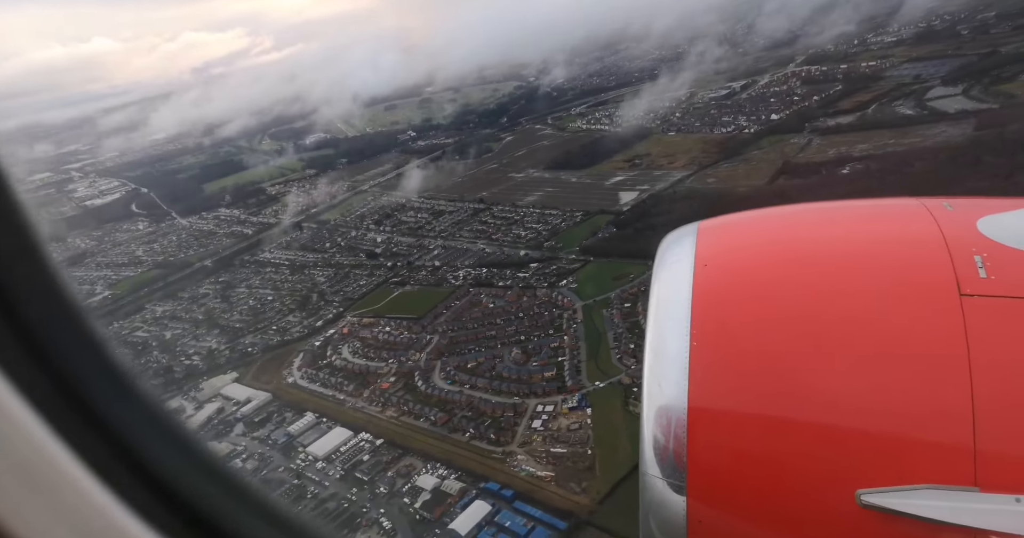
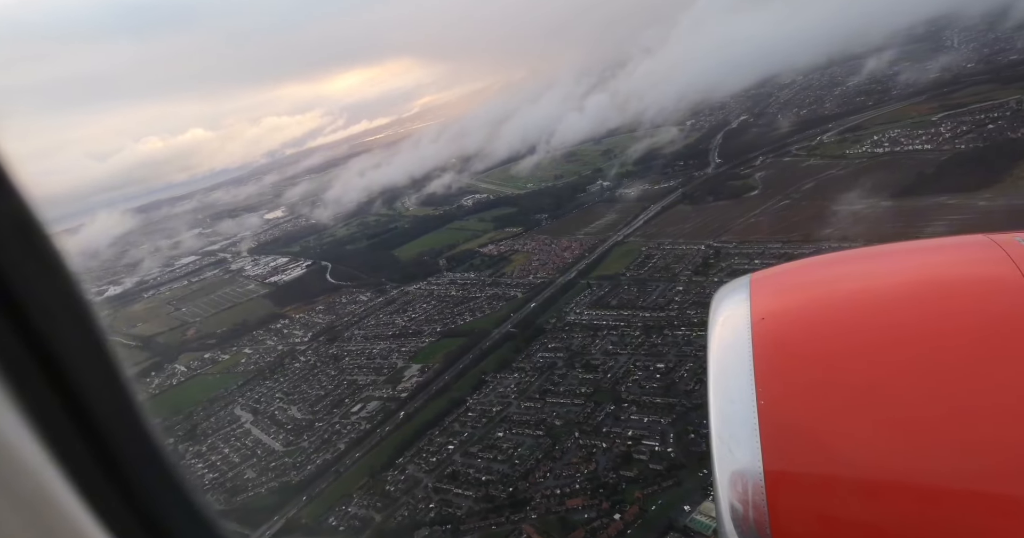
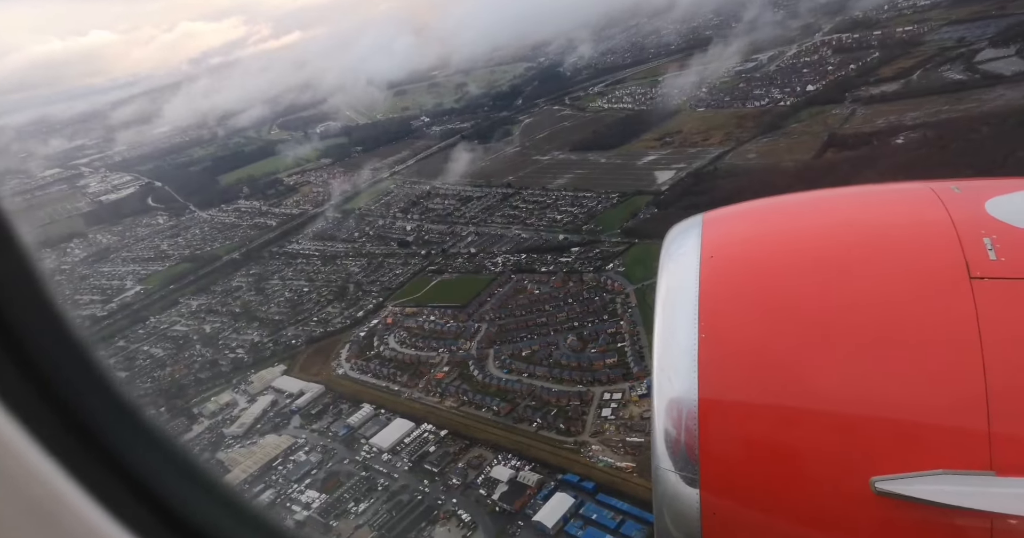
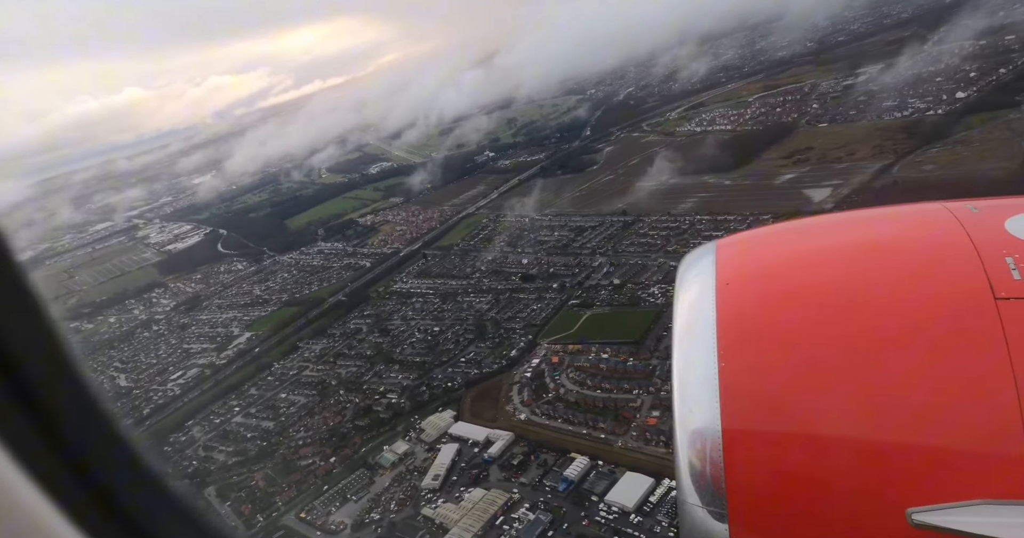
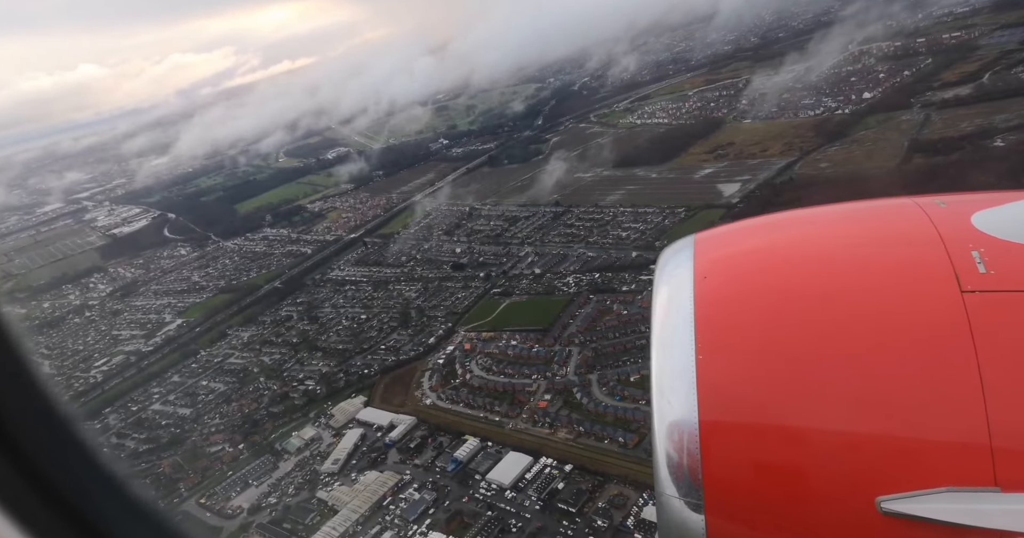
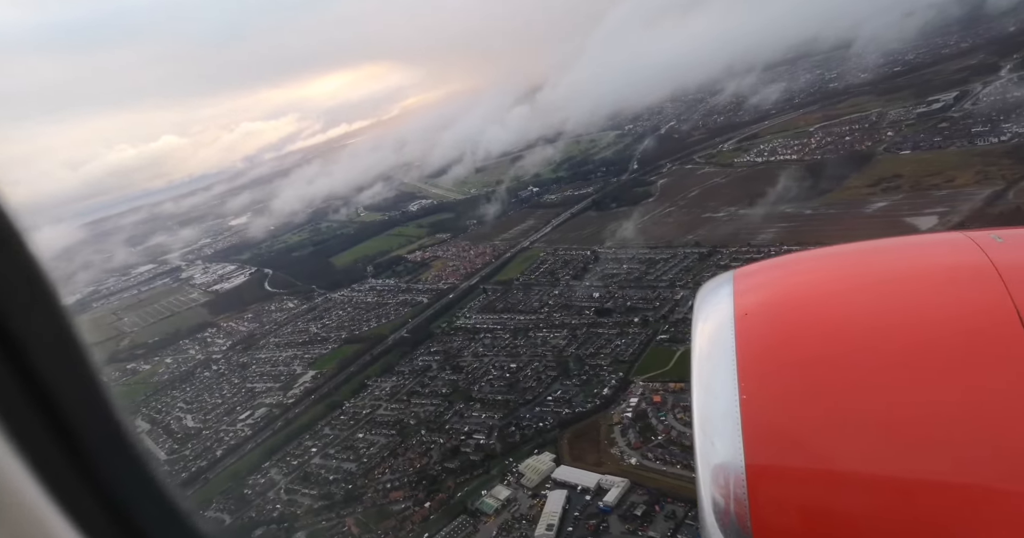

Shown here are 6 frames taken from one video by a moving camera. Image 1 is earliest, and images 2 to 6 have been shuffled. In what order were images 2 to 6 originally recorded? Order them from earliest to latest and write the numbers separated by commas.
3, 5, 4, 6, 2
